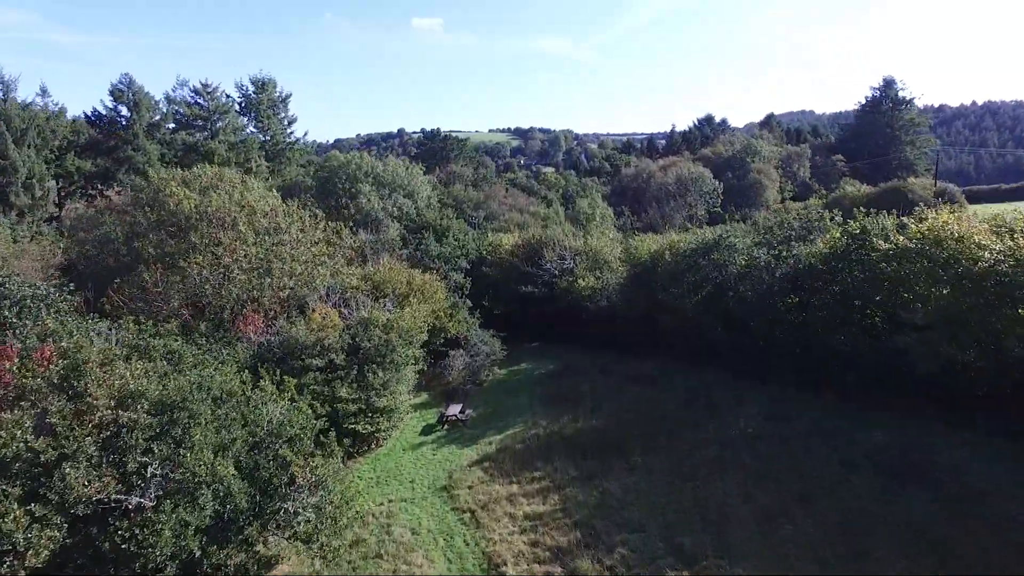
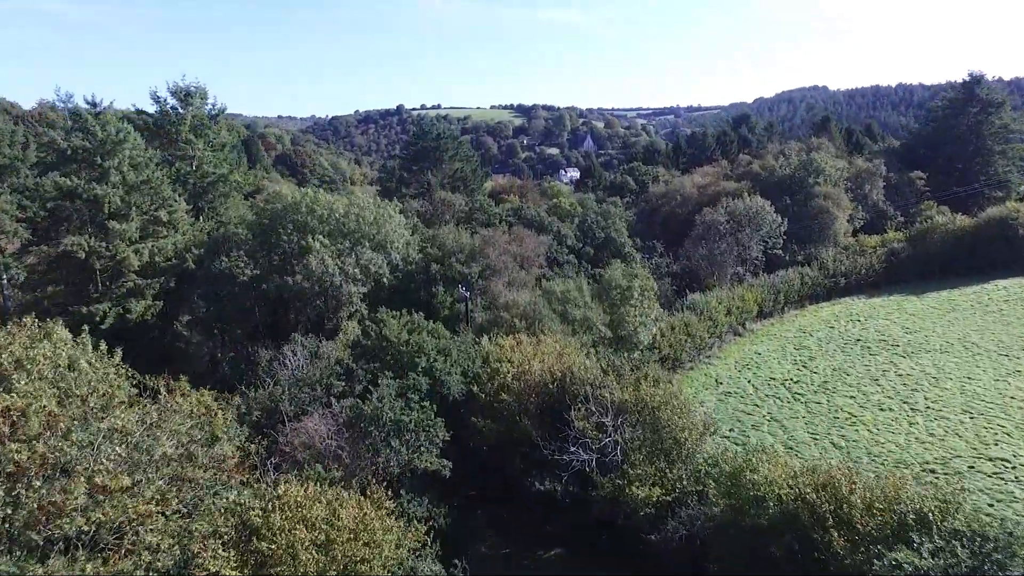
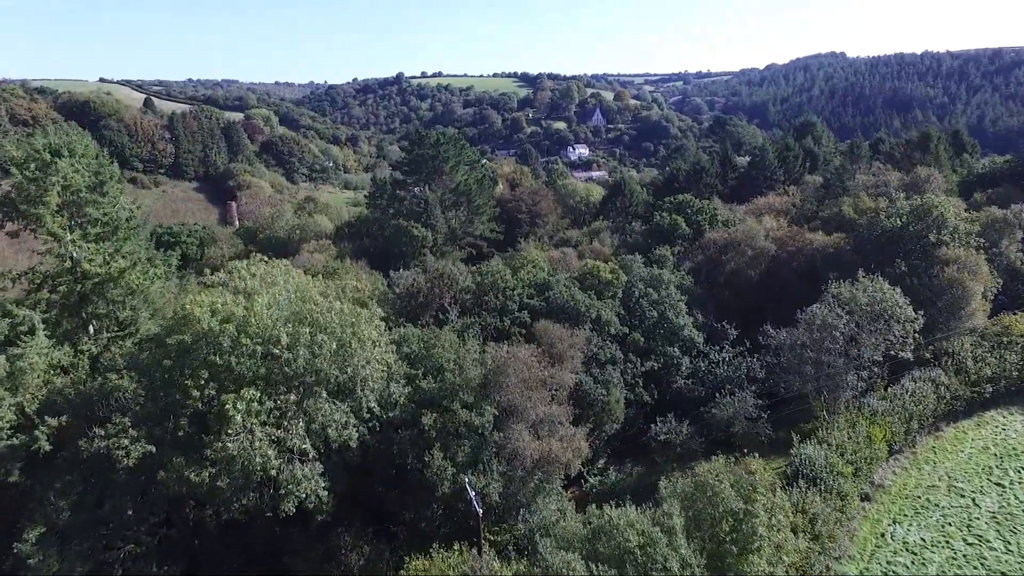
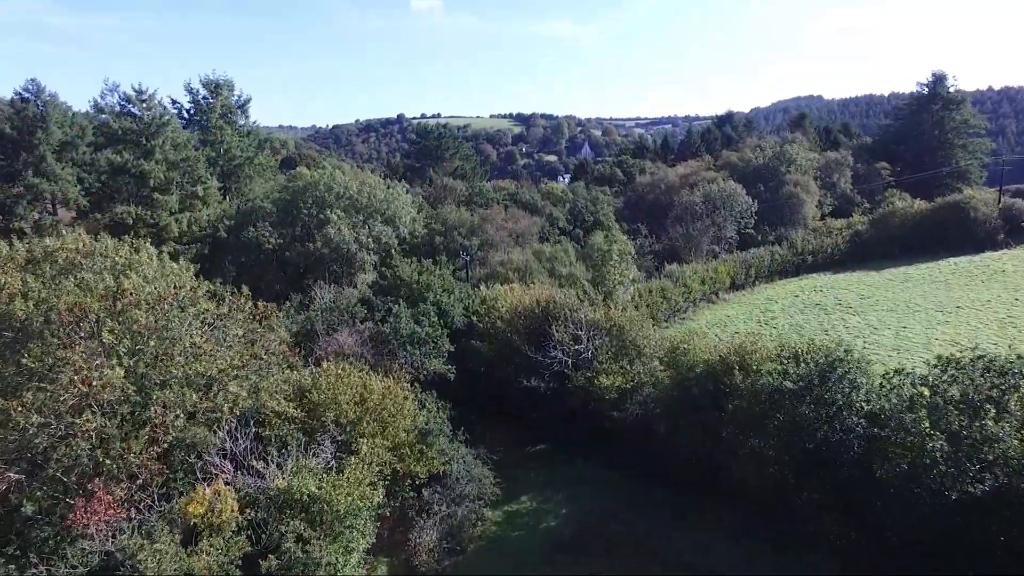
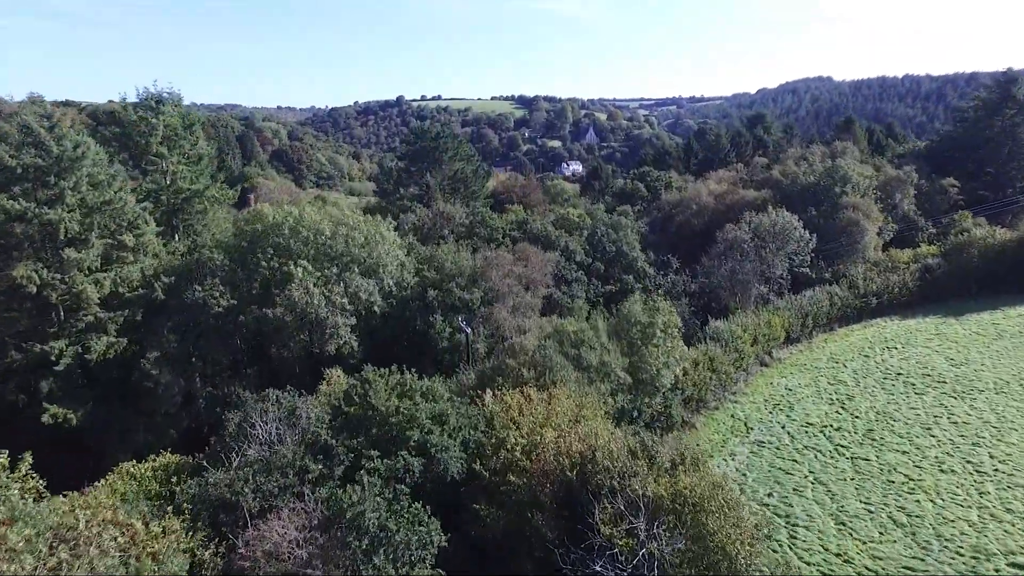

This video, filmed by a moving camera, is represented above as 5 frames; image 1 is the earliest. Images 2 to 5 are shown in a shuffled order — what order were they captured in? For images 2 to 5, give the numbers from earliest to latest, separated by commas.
4, 2, 5, 3
